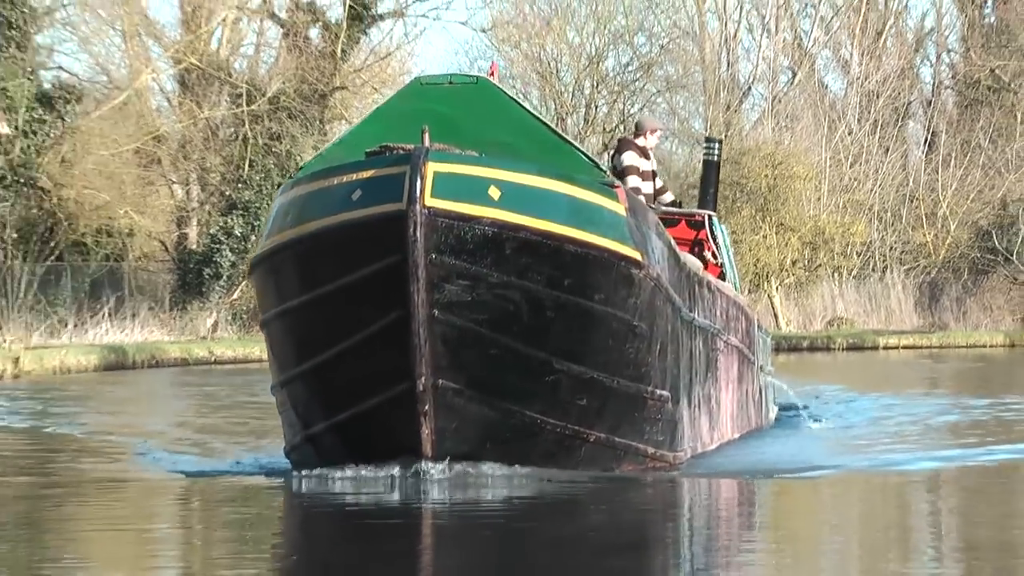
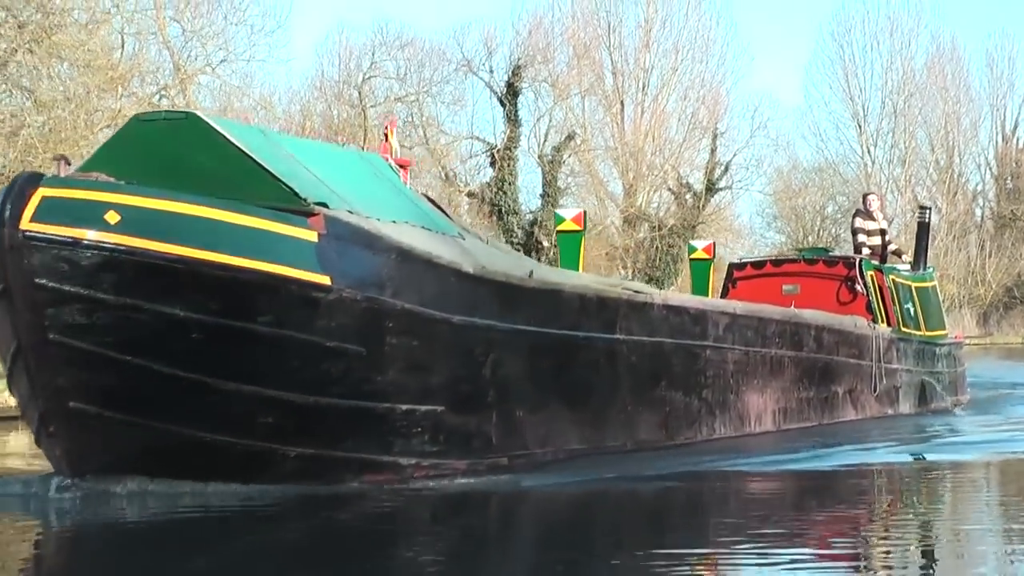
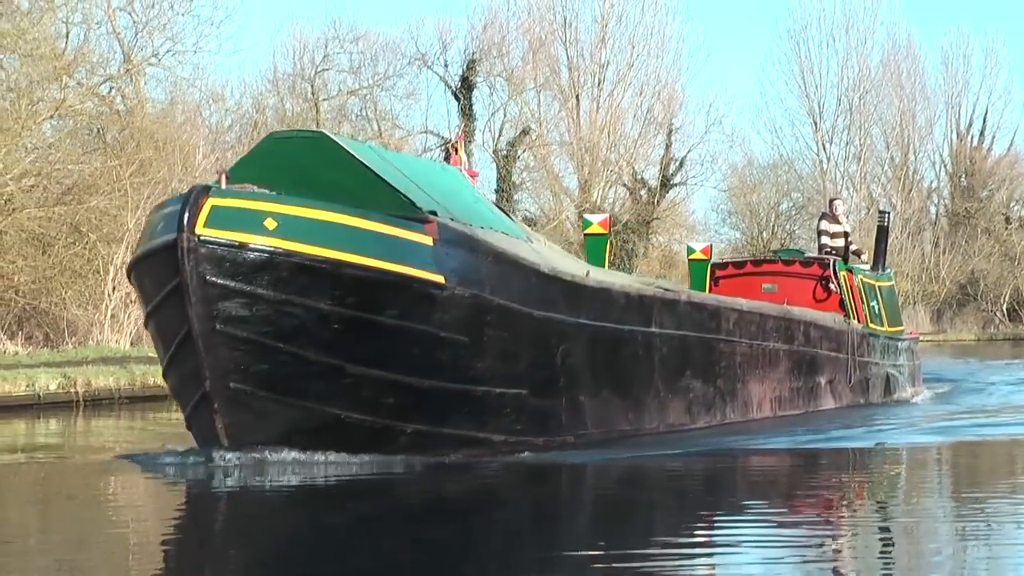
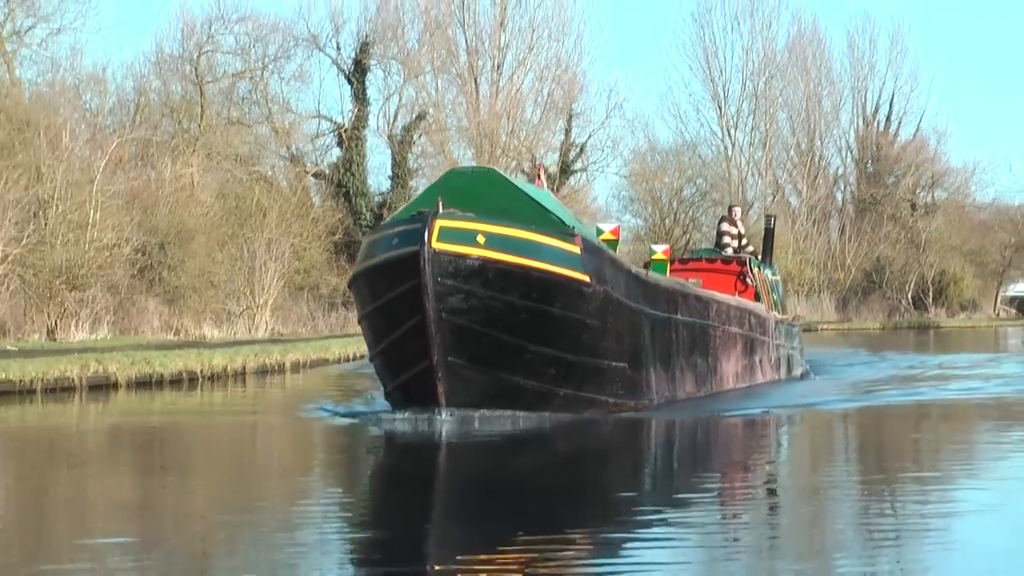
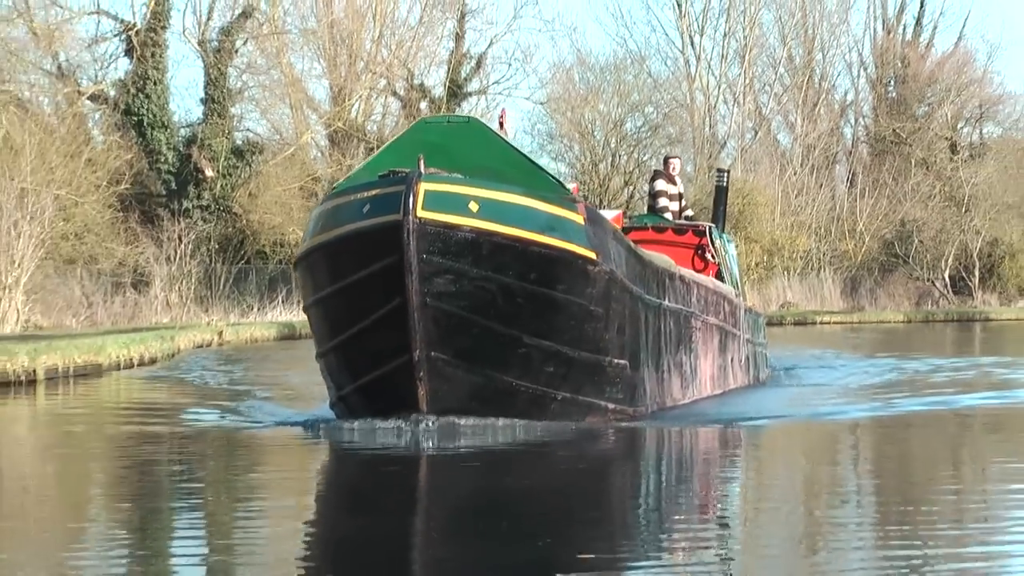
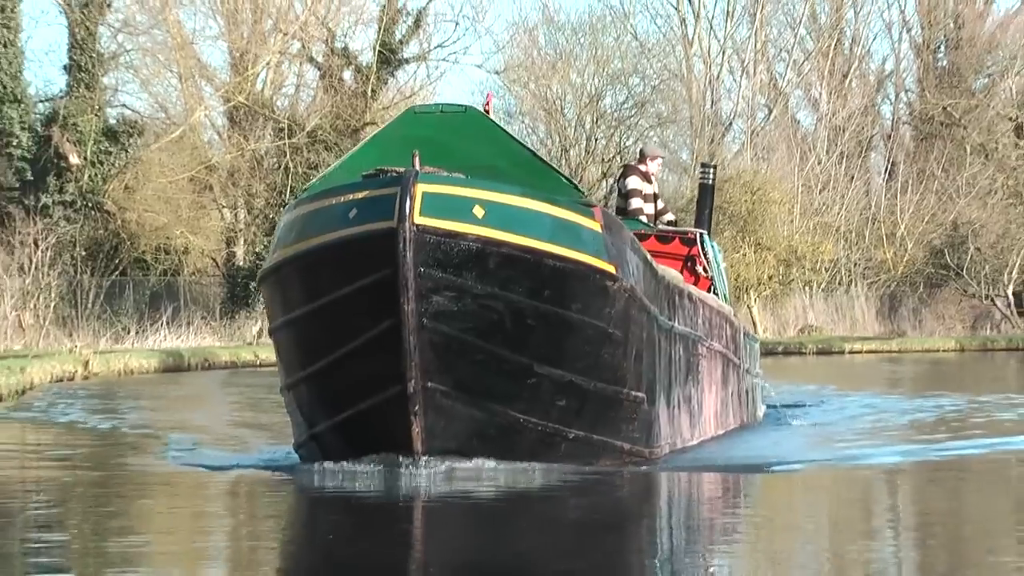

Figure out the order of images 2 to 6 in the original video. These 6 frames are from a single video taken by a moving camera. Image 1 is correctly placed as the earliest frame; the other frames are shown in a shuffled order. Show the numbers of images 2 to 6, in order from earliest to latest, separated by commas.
6, 5, 4, 3, 2
